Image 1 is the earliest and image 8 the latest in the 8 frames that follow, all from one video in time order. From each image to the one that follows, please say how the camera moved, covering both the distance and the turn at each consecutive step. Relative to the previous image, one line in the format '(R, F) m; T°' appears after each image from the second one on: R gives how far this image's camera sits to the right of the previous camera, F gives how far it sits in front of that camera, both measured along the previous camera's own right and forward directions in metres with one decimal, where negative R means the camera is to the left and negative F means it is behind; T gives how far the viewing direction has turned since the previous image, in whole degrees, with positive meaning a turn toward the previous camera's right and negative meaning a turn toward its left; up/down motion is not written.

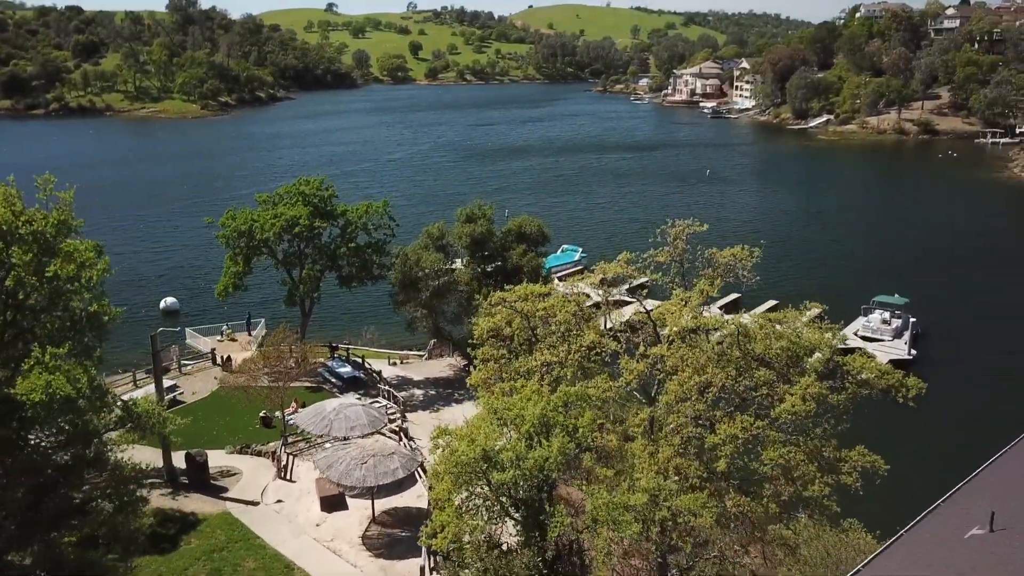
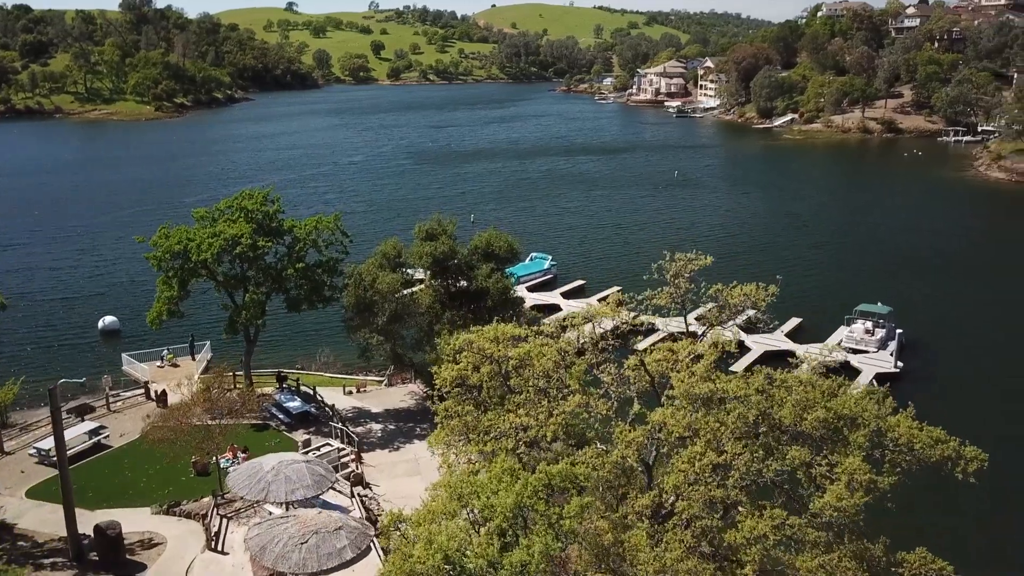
(0.0, +2.7) m; +3°
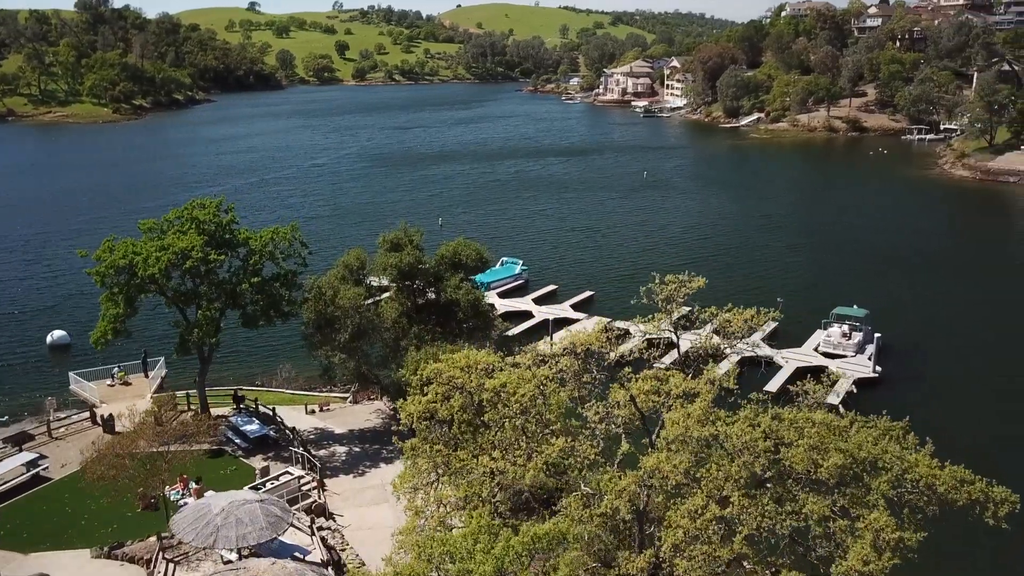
(0.0, +1.4) m; +2°
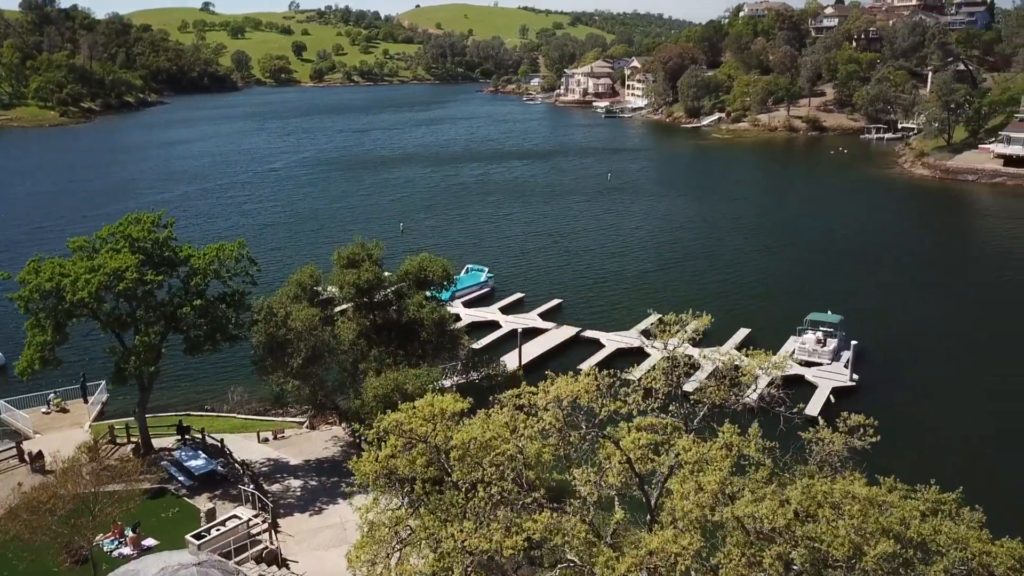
(-0.1, +1.7) m; +3°
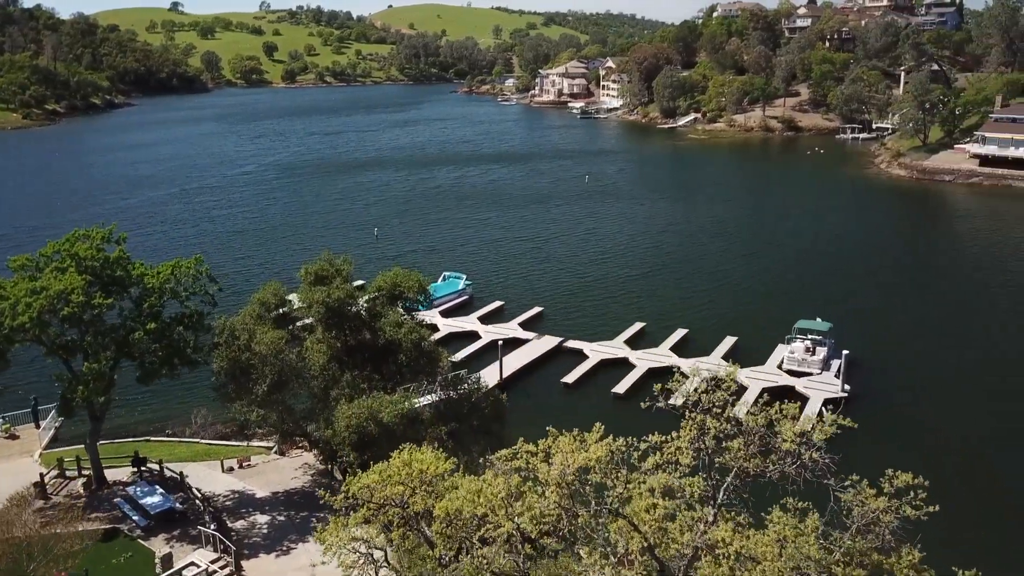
(-0.2, +1.6) m; +2°
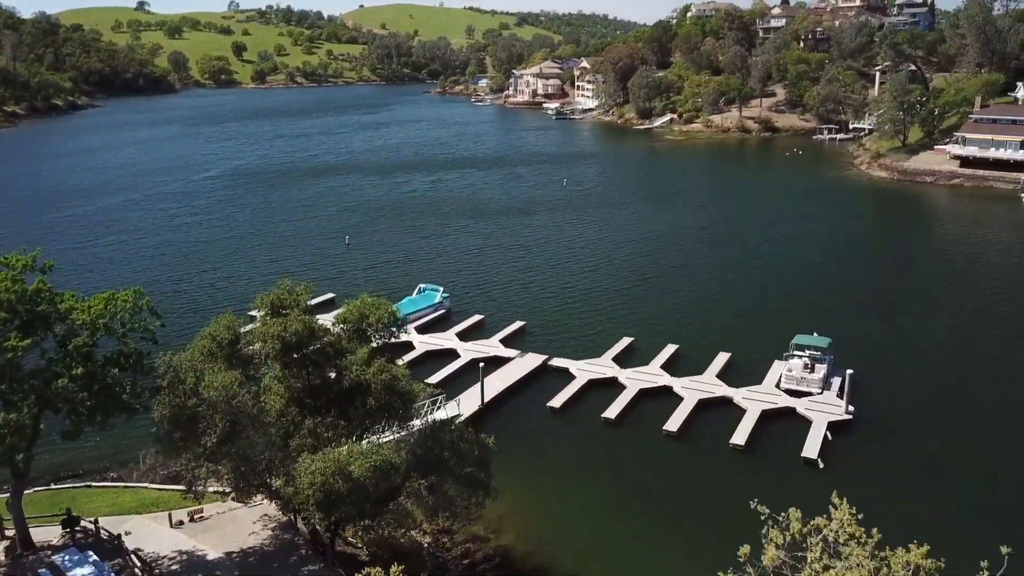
(-0.3, +2.6) m; +2°
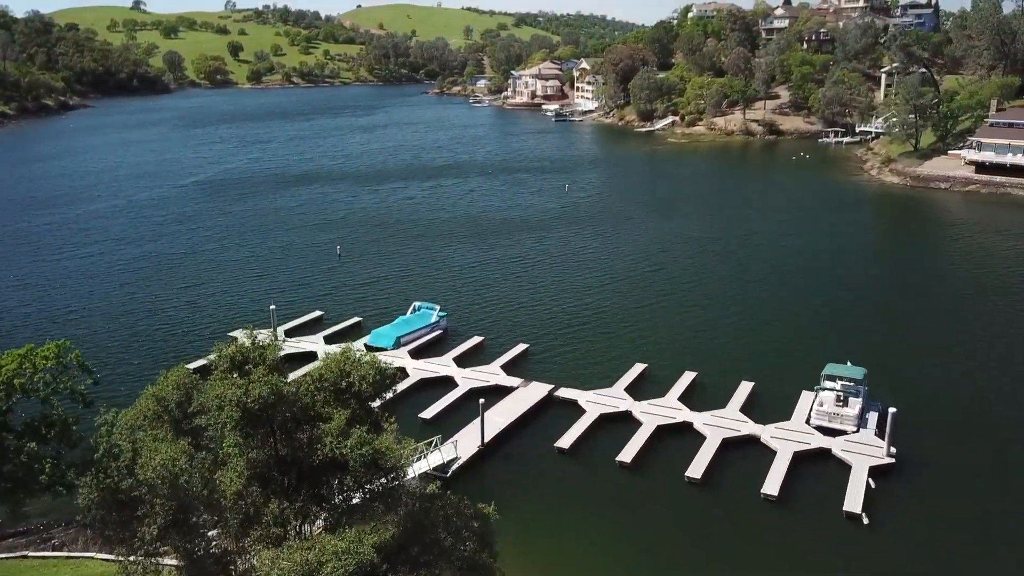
(-0.3, +3.4) m; 0°
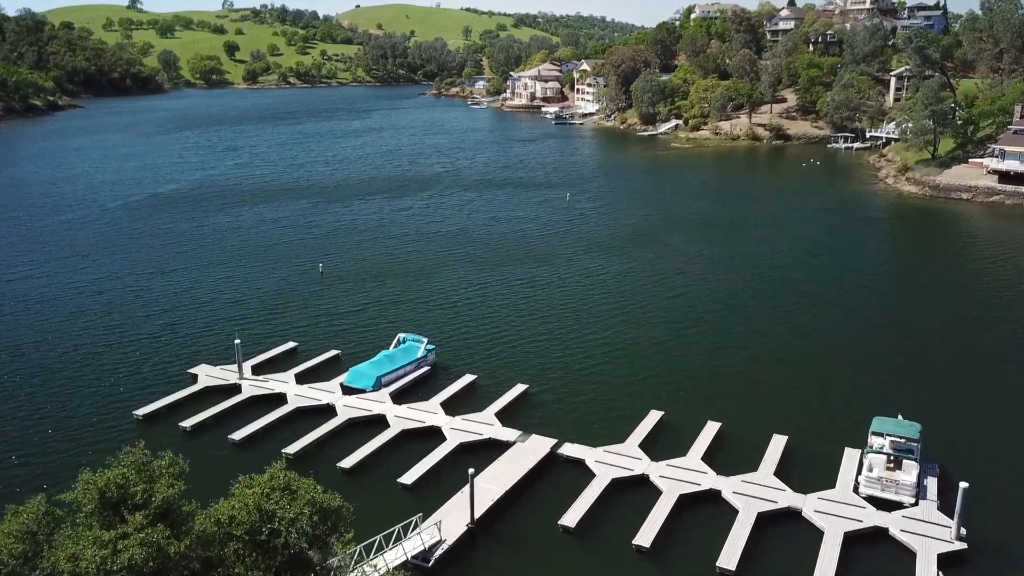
(+0.1, +4.9) m; 0°
